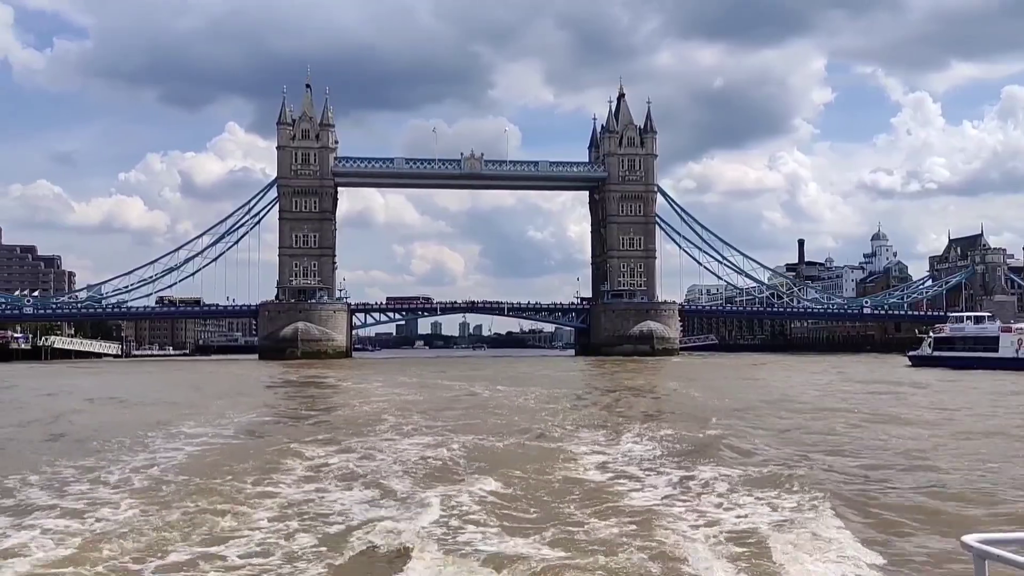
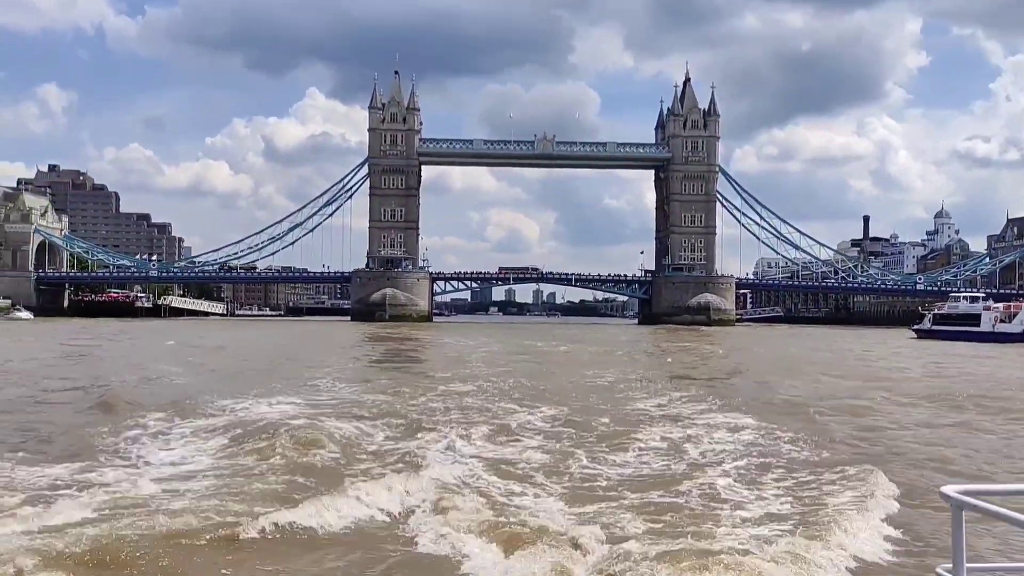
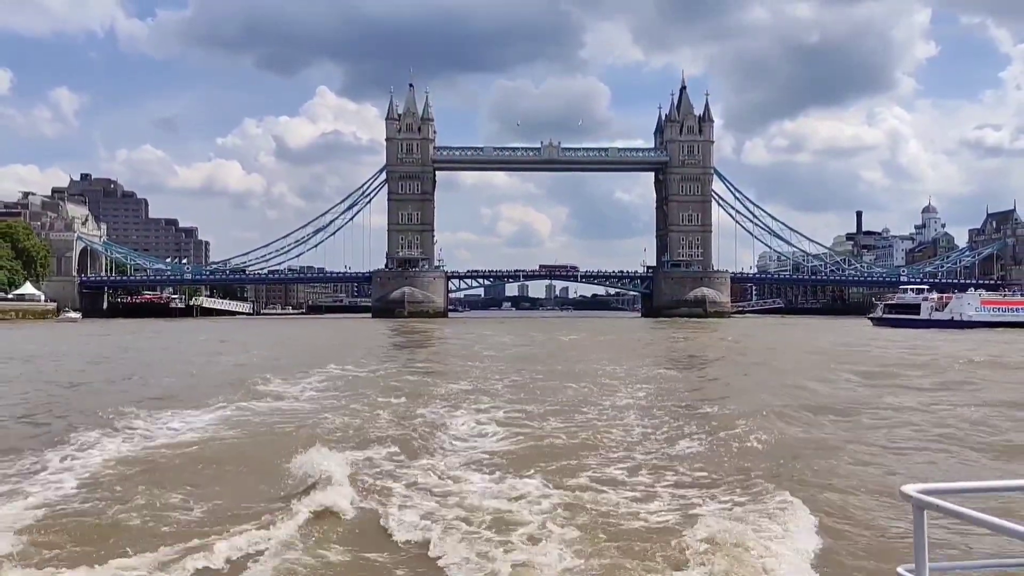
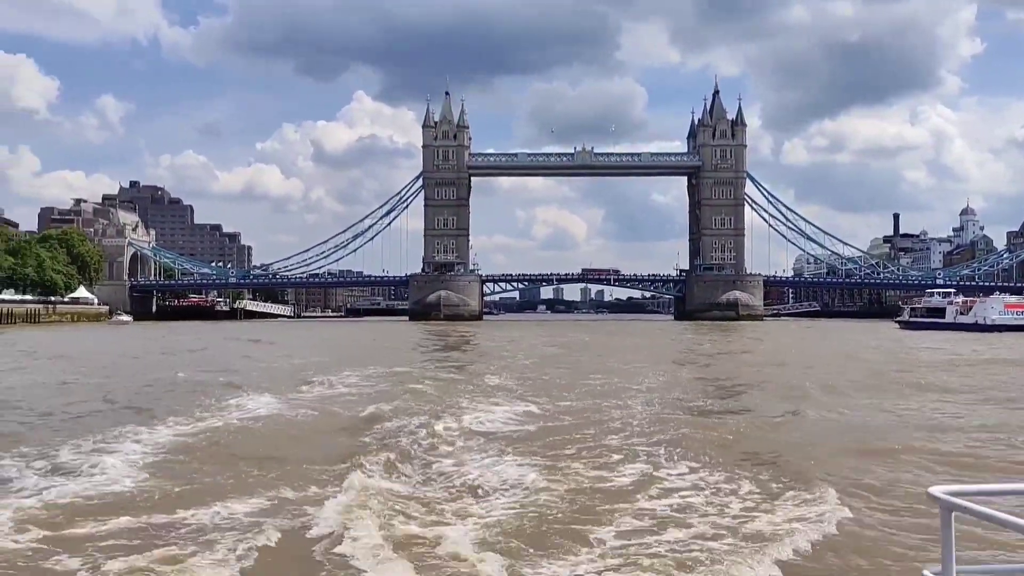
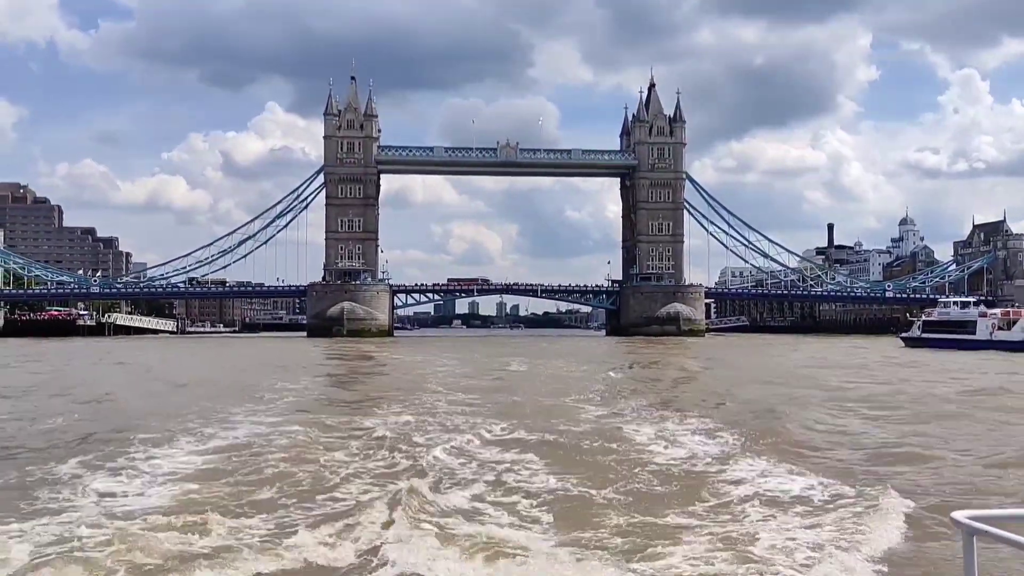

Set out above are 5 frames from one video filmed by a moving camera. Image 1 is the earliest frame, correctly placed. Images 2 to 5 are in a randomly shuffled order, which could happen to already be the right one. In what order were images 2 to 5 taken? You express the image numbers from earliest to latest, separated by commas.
5, 2, 3, 4
